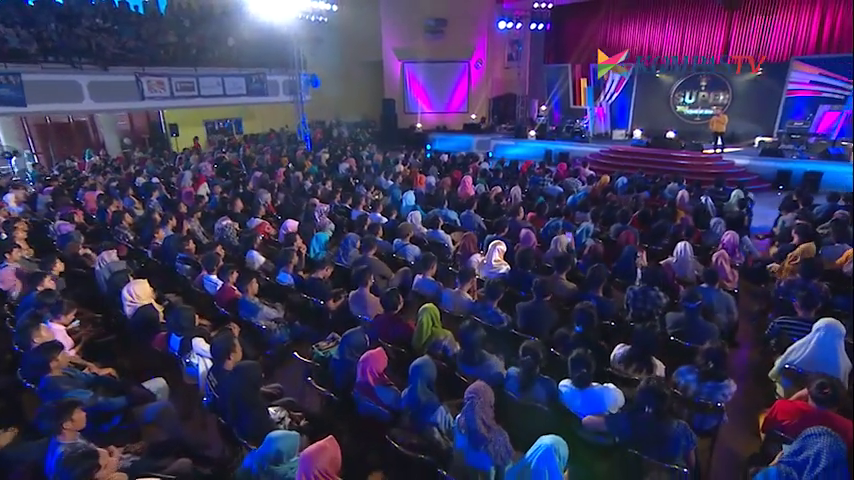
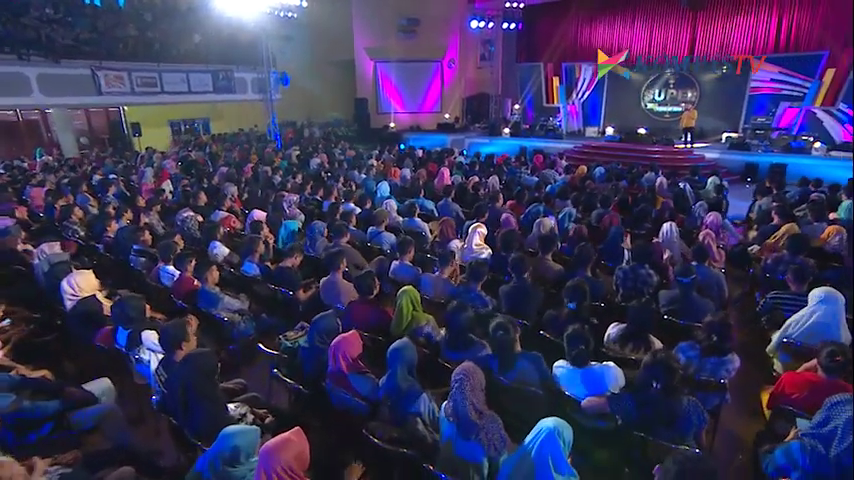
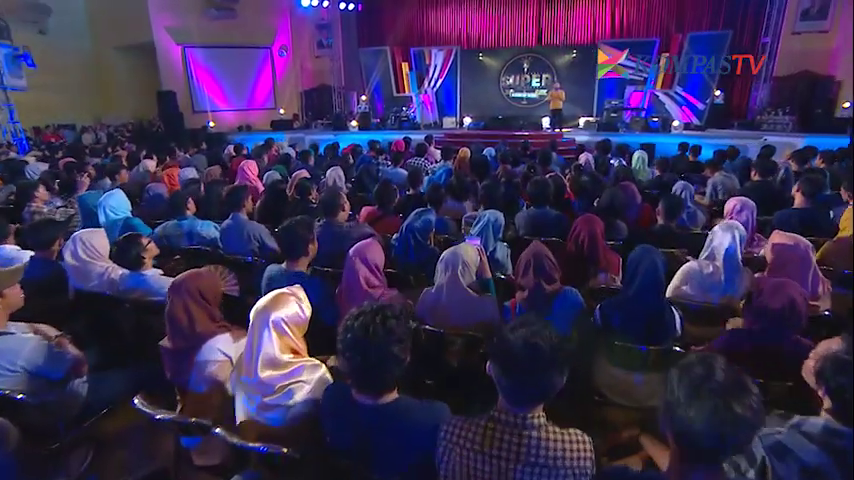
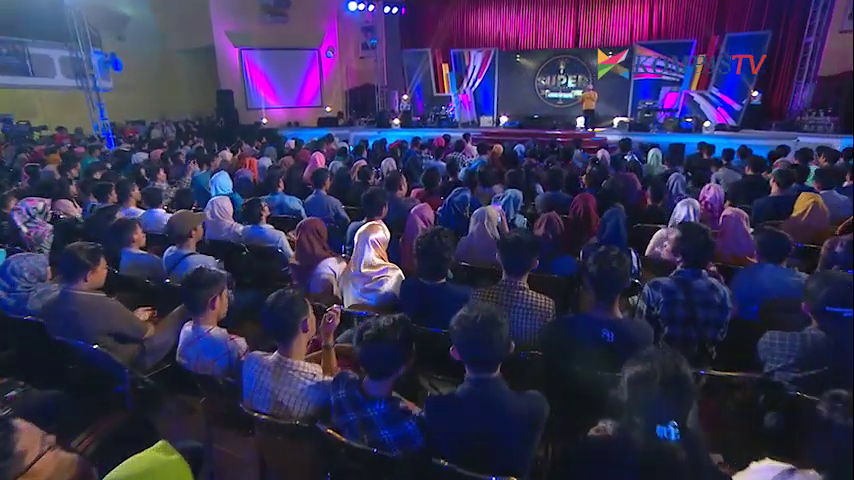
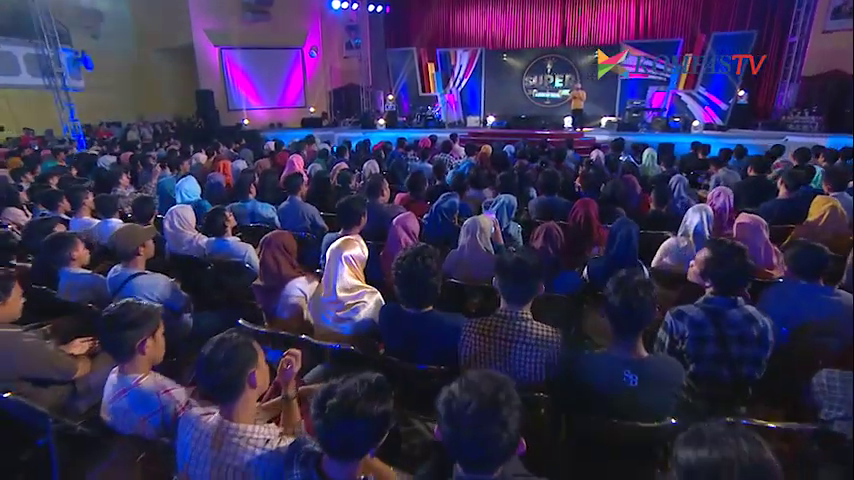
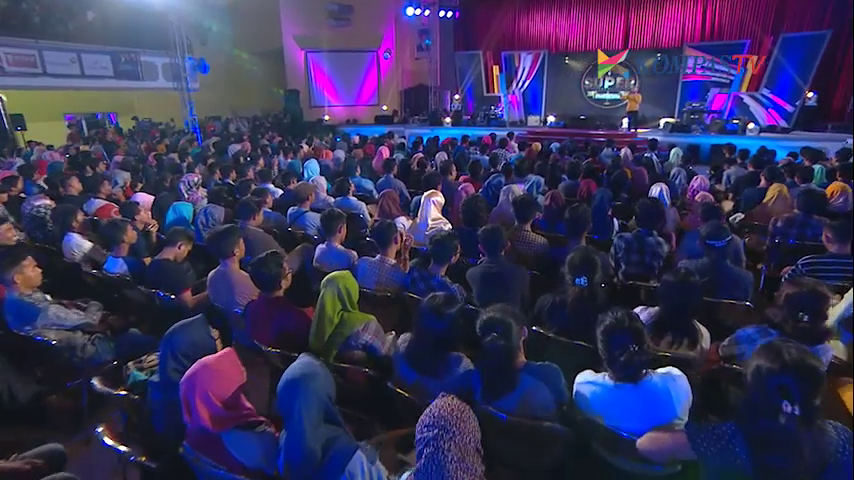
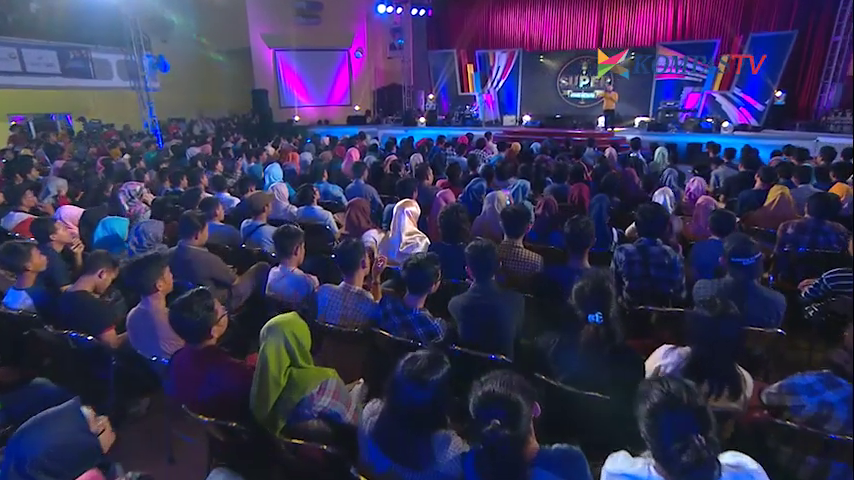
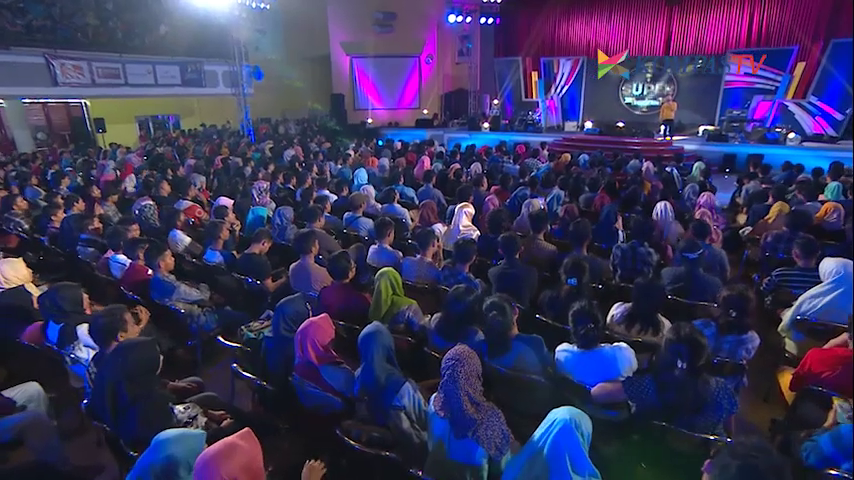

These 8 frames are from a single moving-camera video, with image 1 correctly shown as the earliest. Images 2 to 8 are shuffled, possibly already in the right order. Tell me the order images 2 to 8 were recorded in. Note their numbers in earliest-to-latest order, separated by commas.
2, 8, 6, 7, 4, 5, 3
